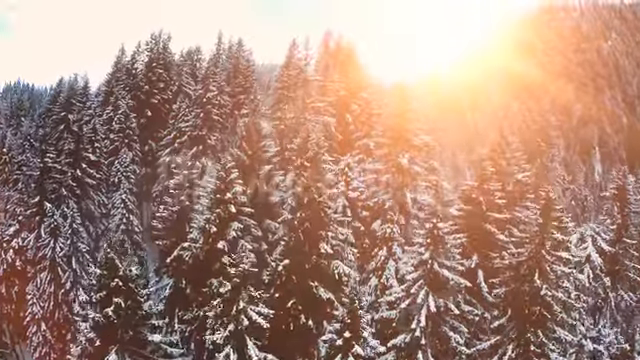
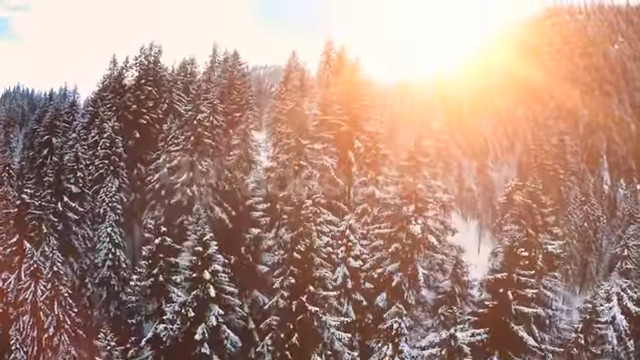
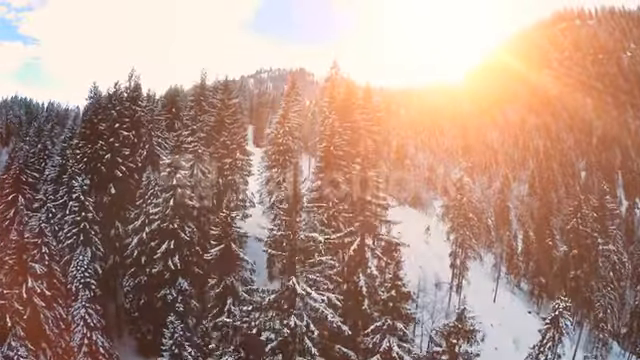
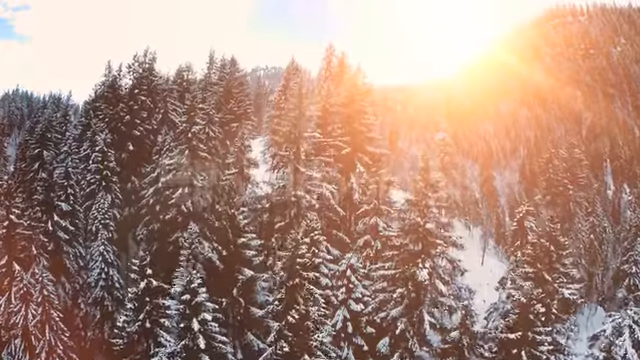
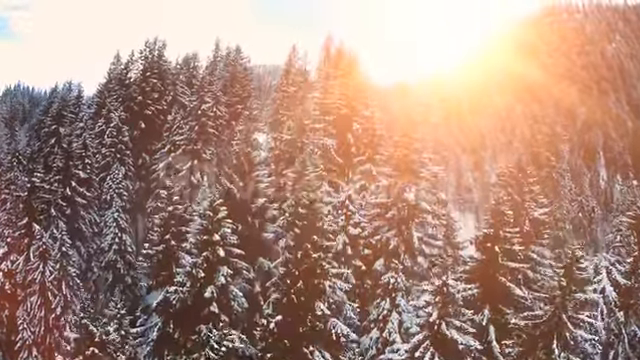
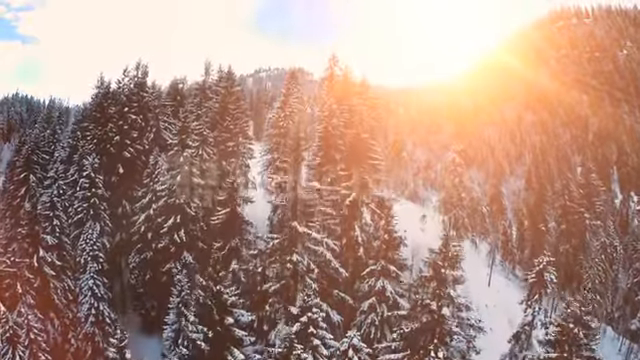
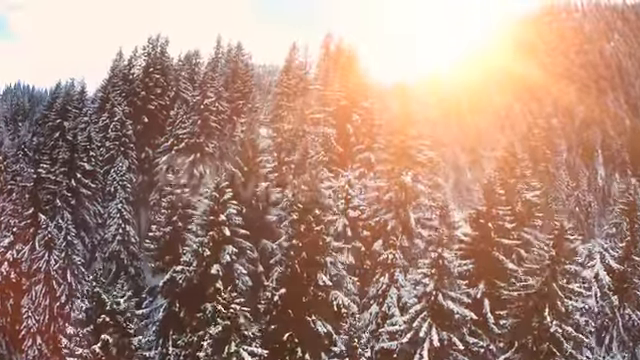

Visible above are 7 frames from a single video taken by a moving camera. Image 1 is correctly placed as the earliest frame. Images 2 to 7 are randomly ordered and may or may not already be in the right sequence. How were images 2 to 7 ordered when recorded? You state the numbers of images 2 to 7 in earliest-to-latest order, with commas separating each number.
7, 5, 2, 4, 6, 3
